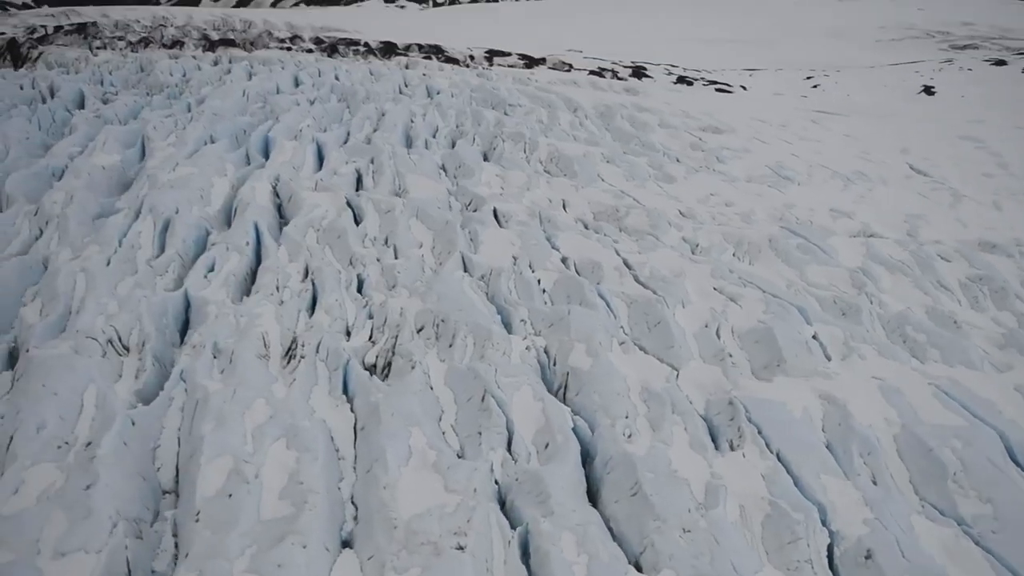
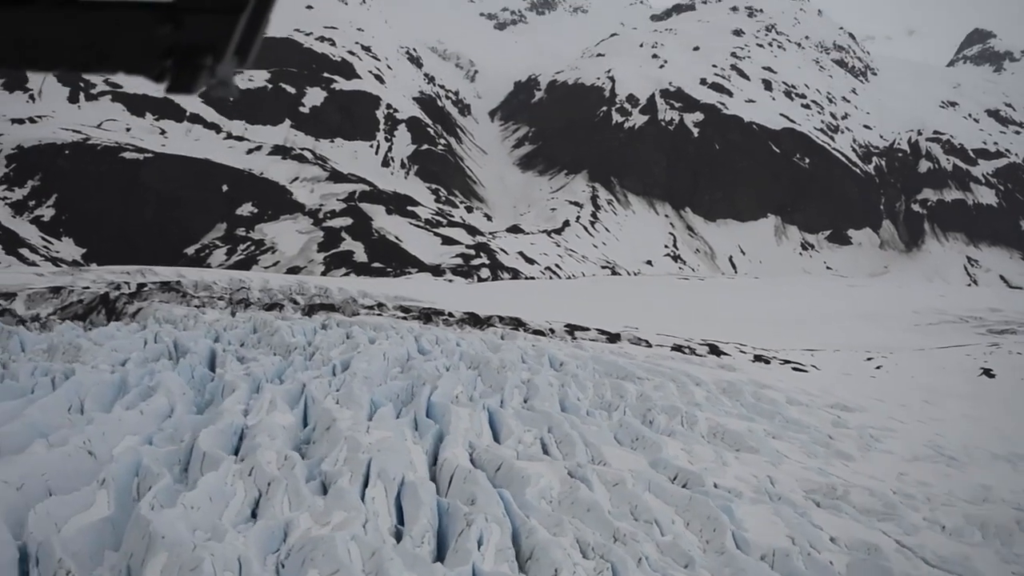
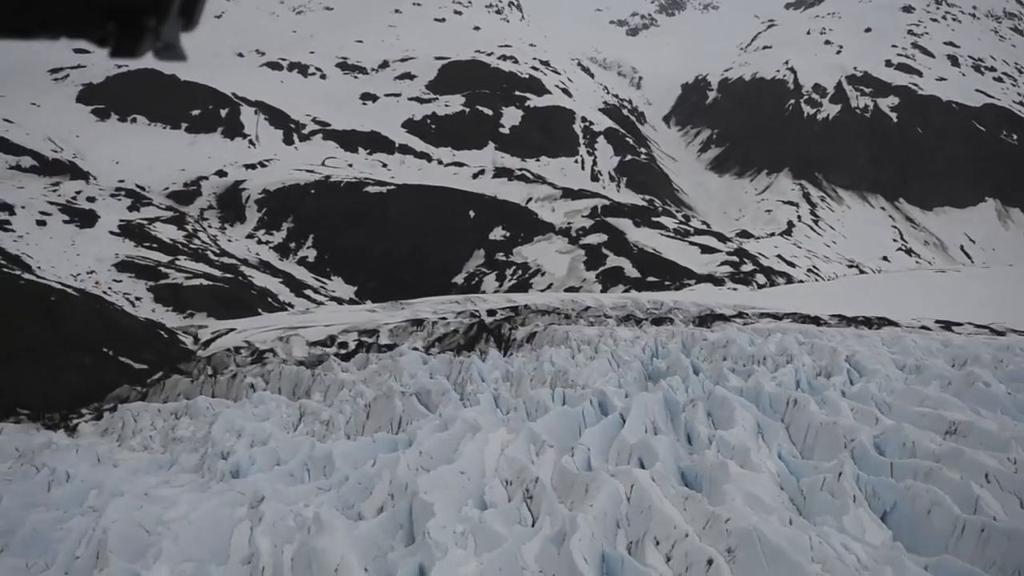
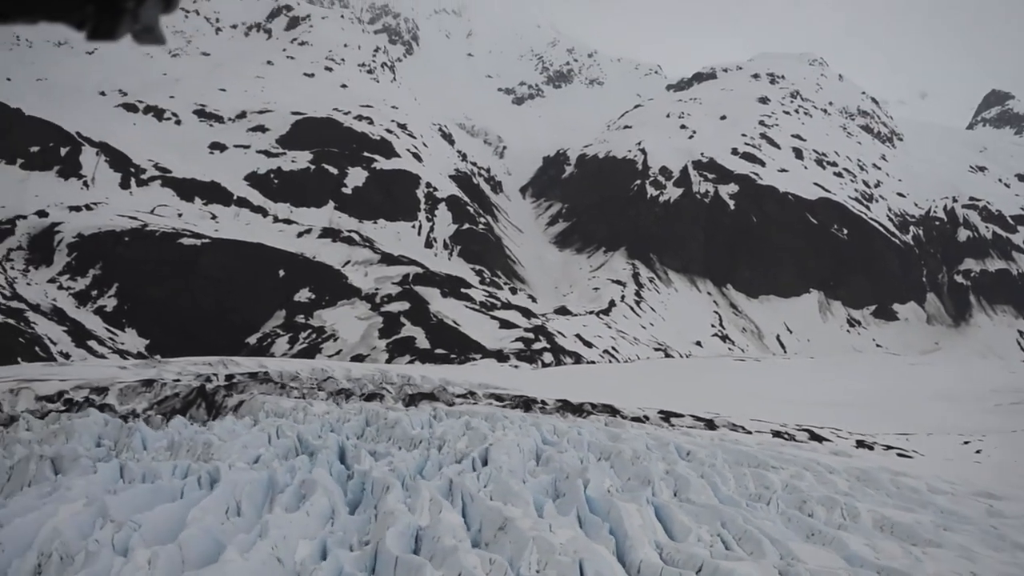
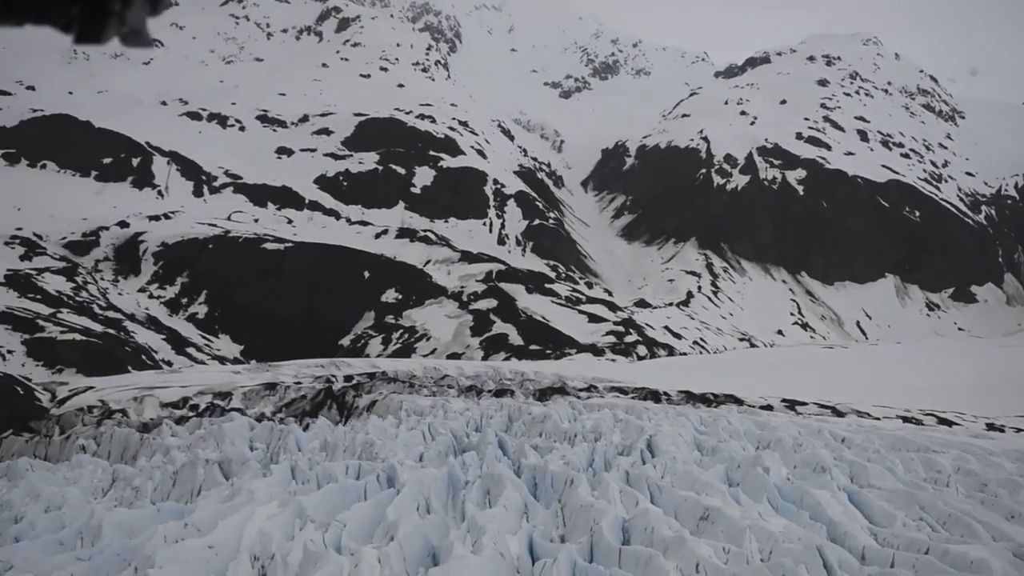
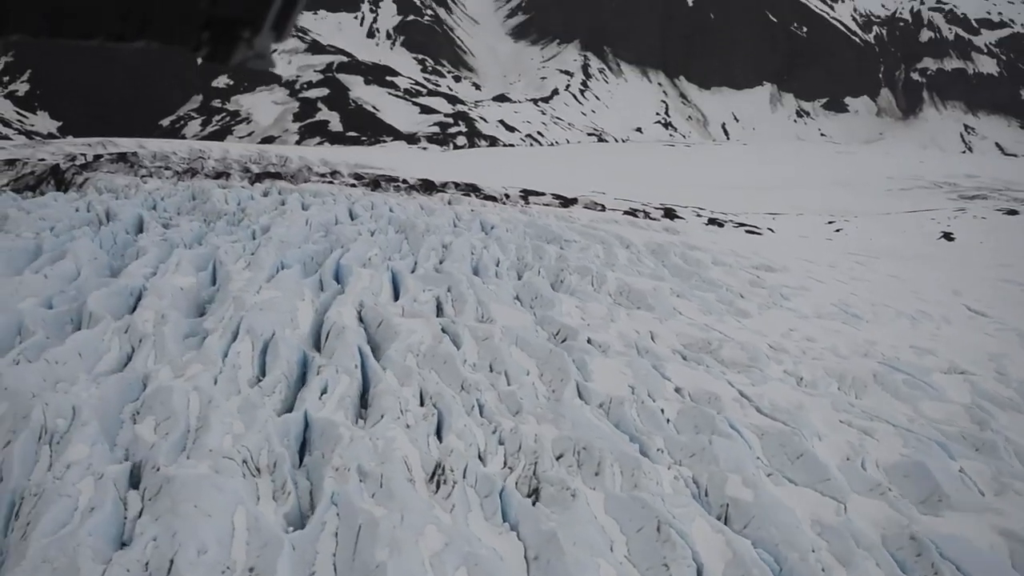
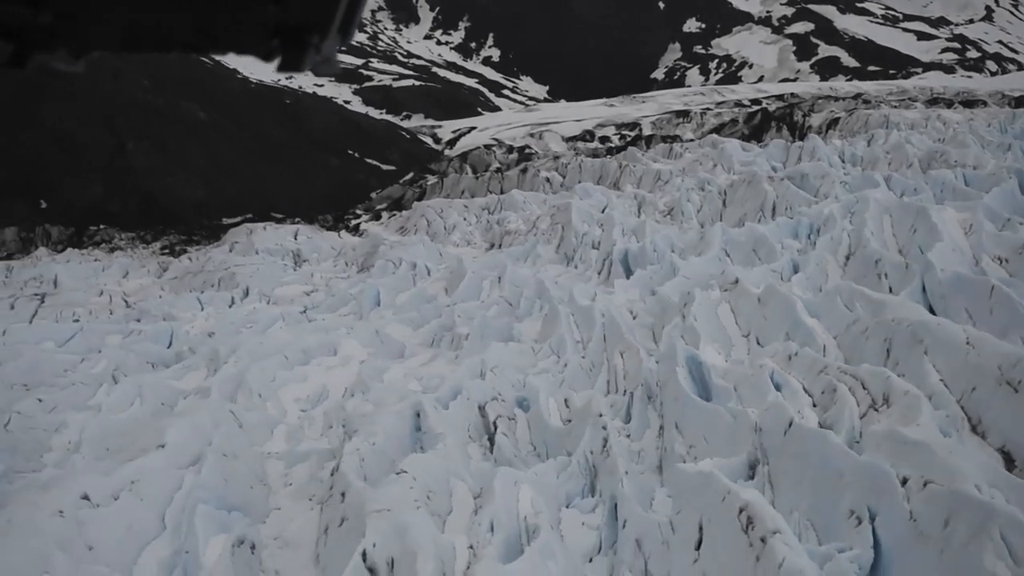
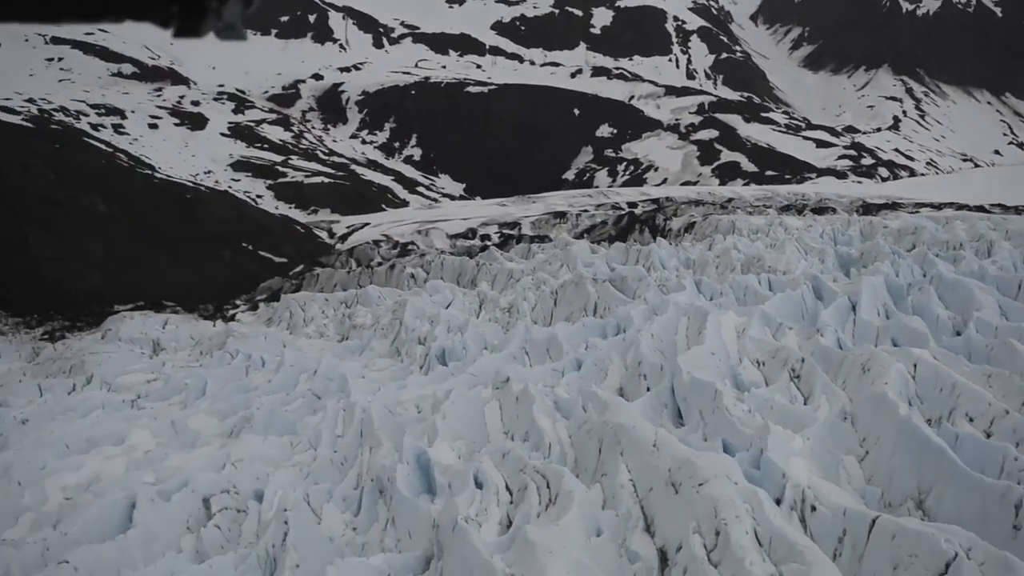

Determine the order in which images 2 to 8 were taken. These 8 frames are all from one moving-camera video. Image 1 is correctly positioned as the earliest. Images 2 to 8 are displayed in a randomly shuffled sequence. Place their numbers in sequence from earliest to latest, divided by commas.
6, 2, 4, 5, 3, 8, 7
